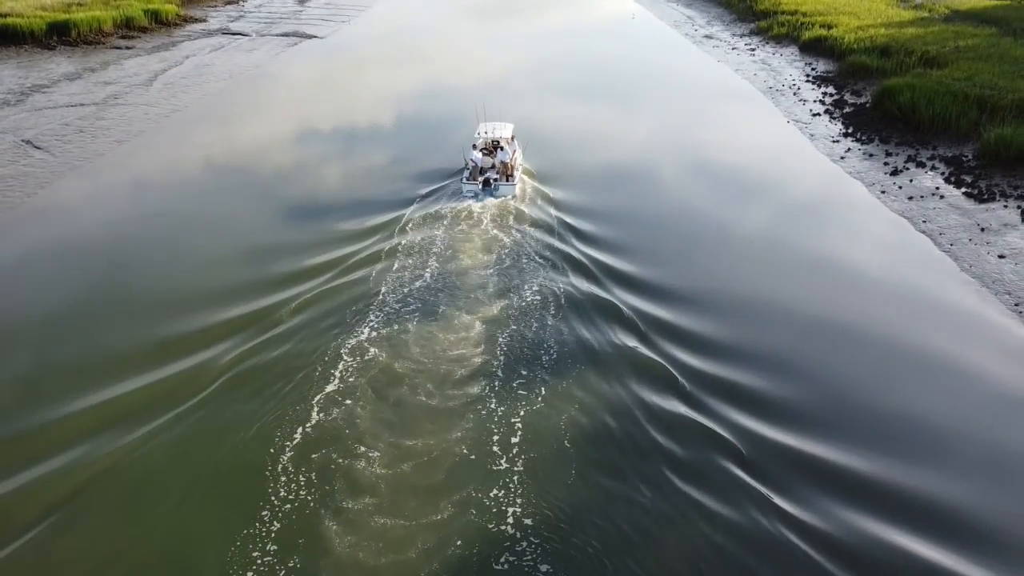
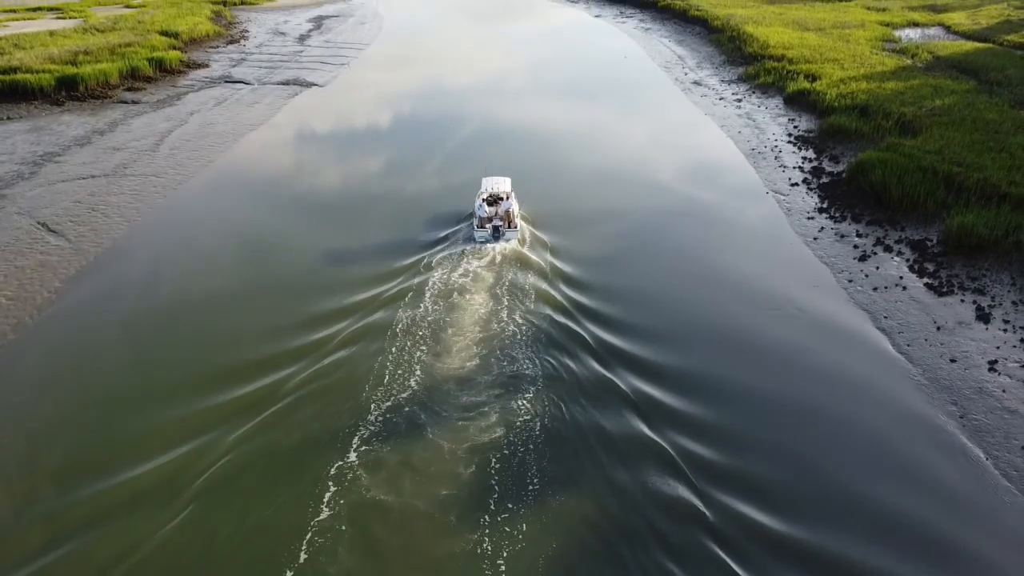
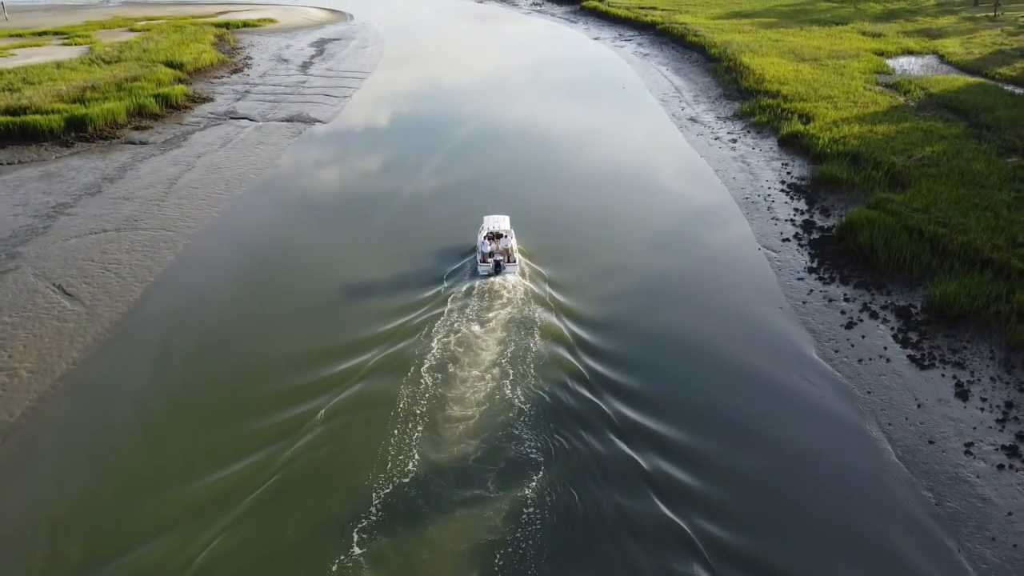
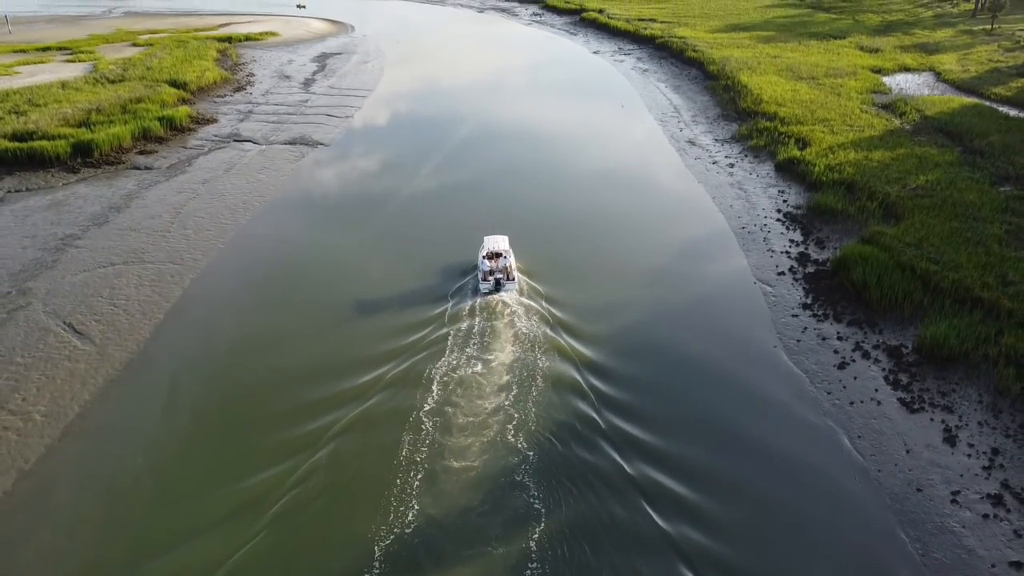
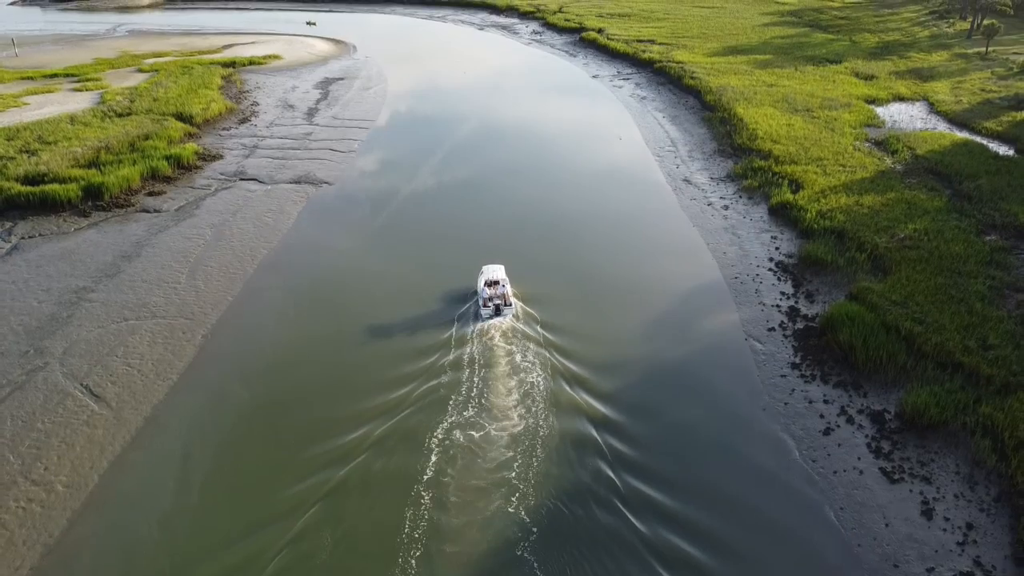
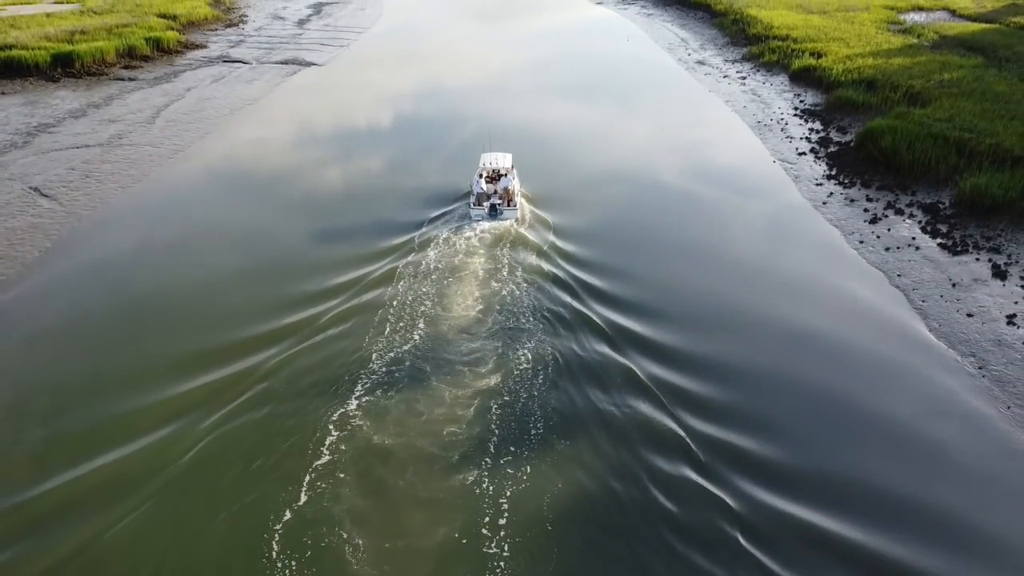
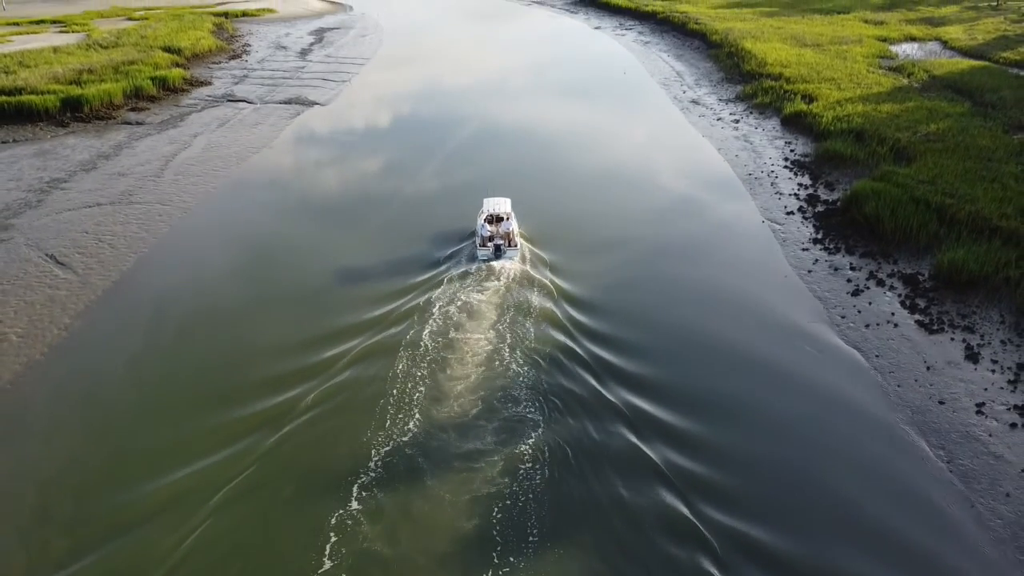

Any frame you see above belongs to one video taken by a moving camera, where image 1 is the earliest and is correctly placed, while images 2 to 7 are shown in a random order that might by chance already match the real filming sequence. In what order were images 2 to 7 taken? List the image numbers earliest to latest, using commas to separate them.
6, 2, 7, 3, 4, 5
